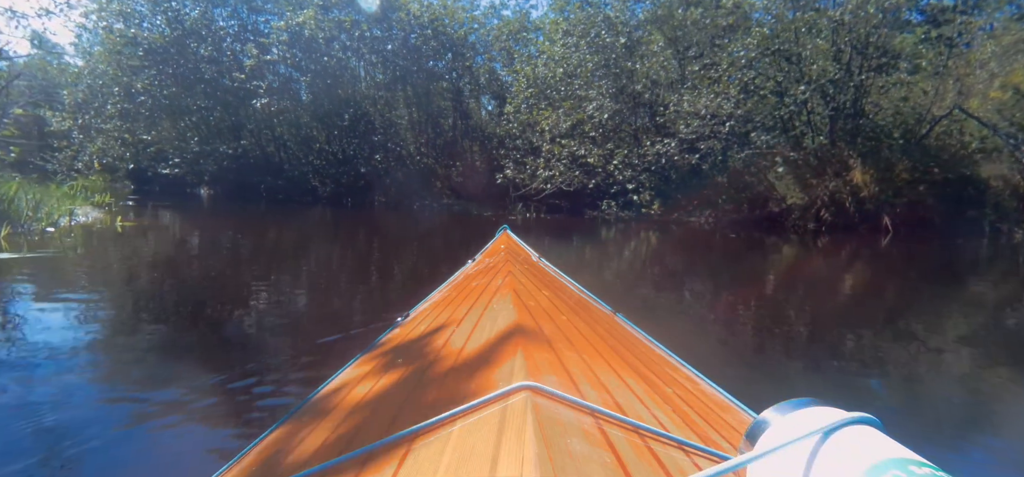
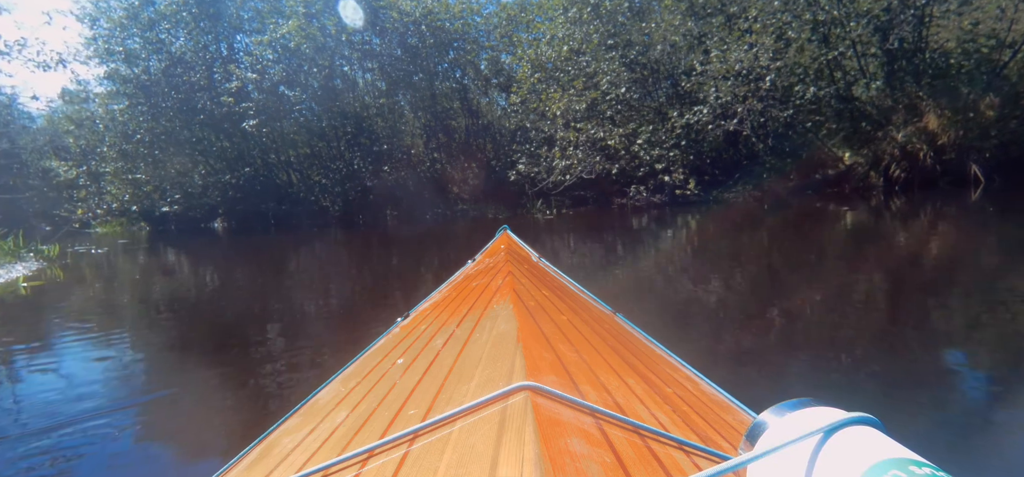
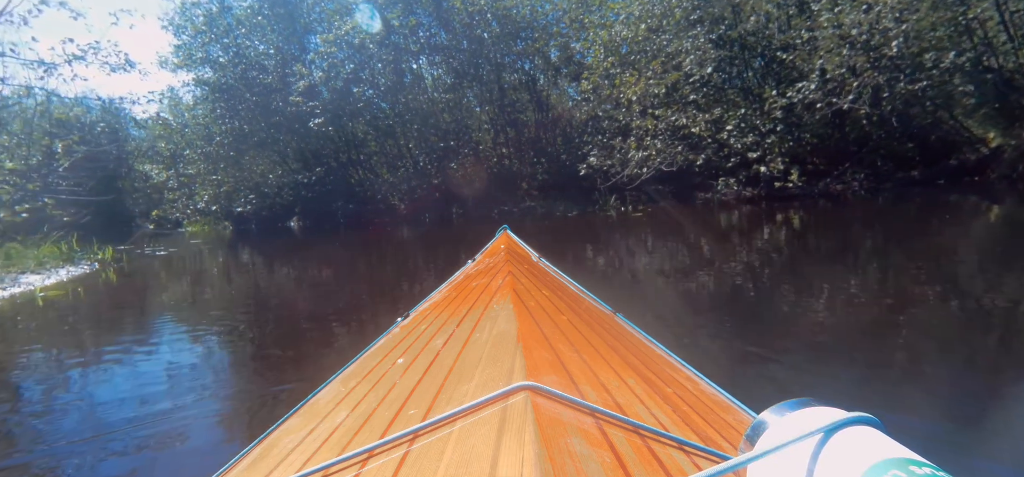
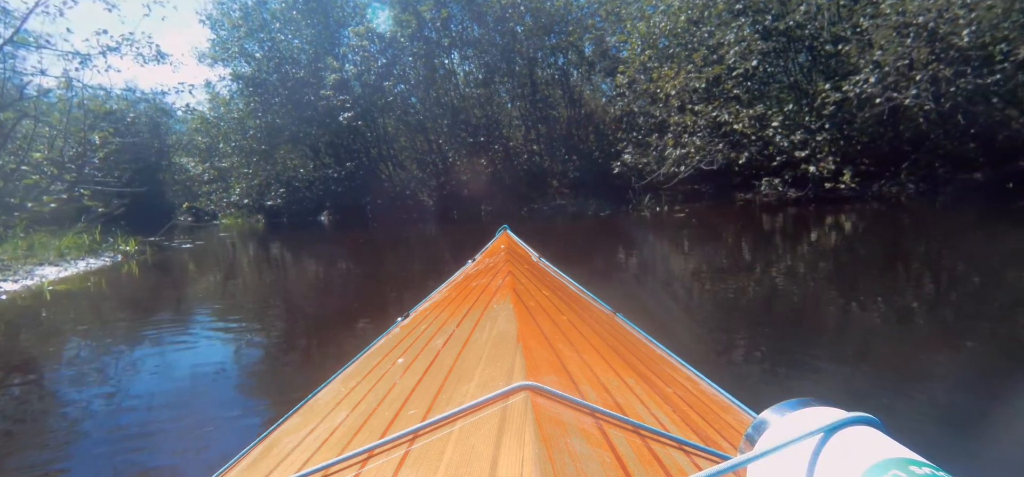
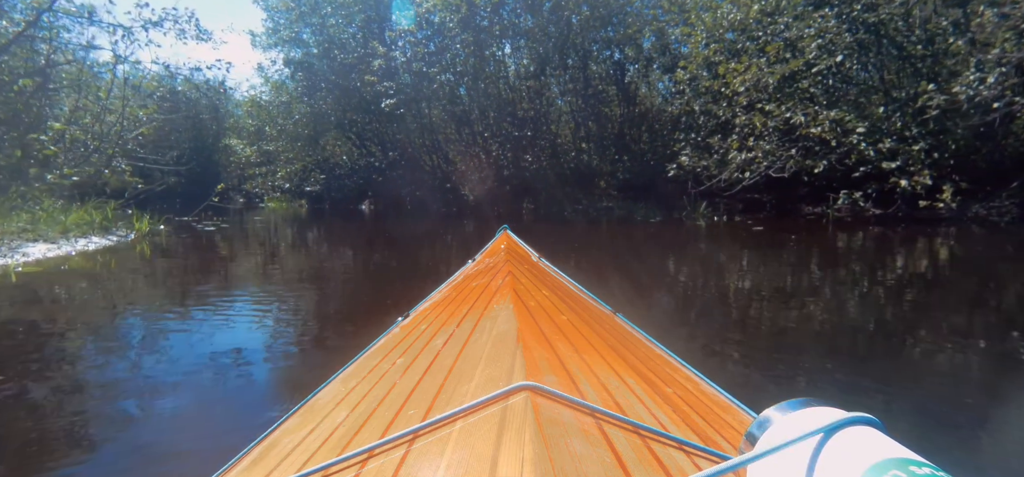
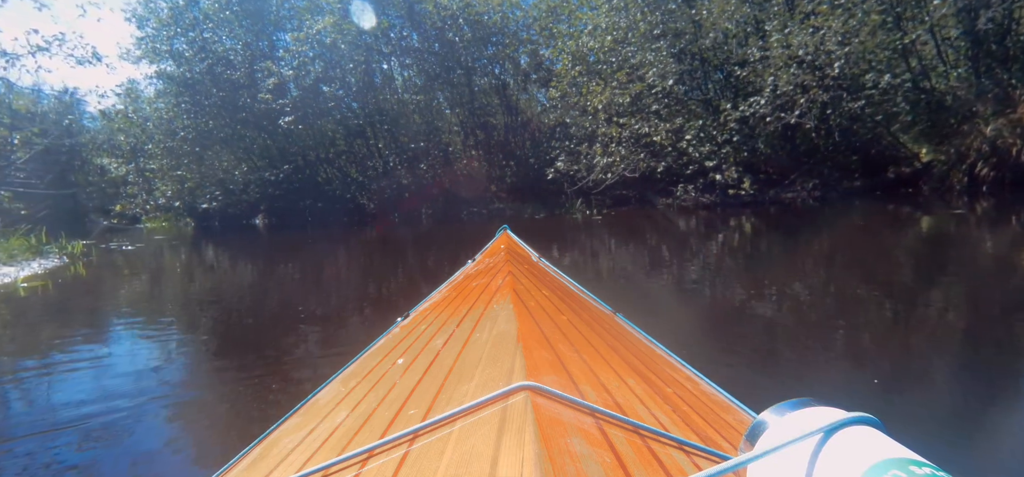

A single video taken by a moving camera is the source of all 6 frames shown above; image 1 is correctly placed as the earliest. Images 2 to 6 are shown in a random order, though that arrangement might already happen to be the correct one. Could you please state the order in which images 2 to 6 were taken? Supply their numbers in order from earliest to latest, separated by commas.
2, 6, 3, 4, 5
